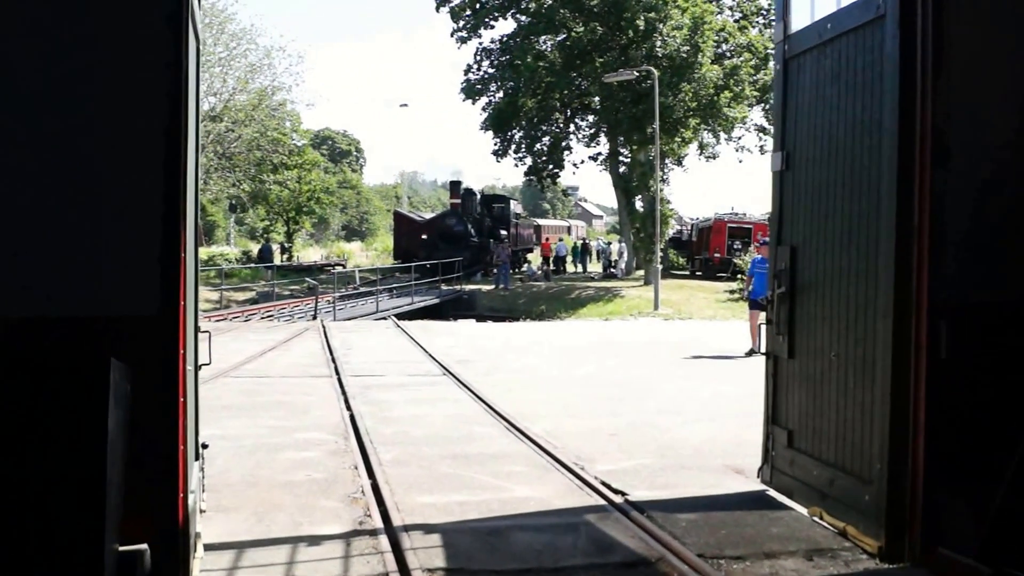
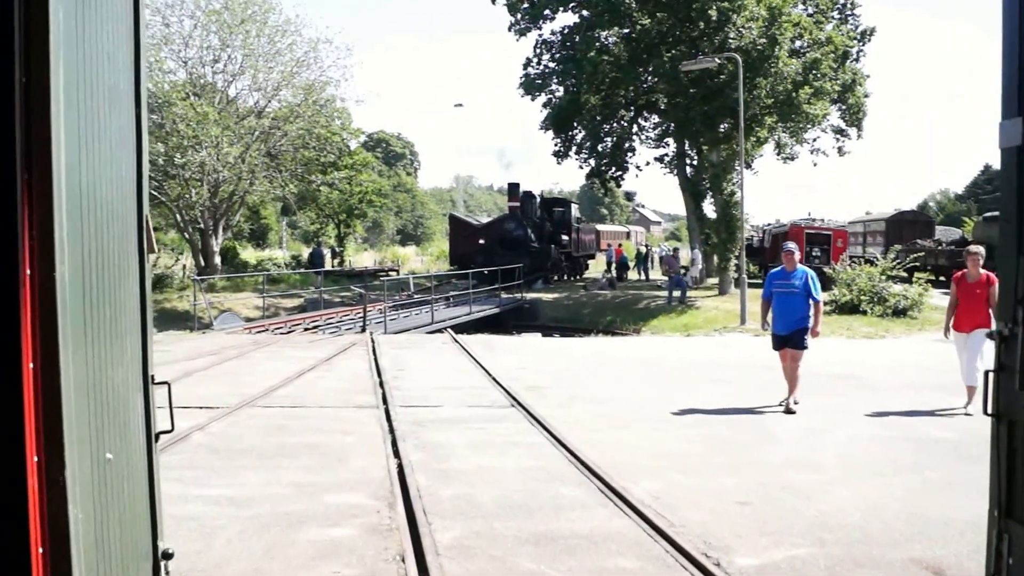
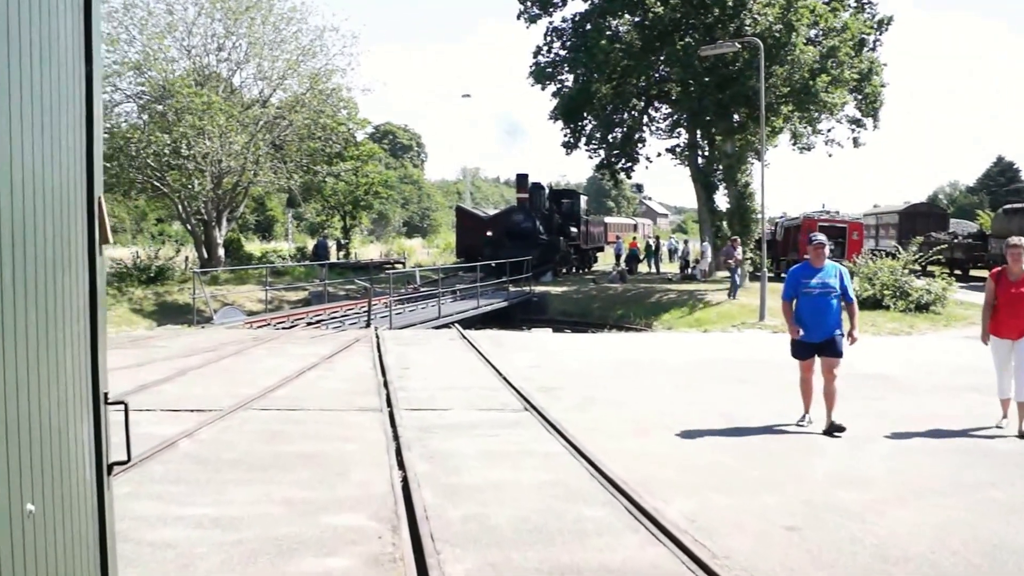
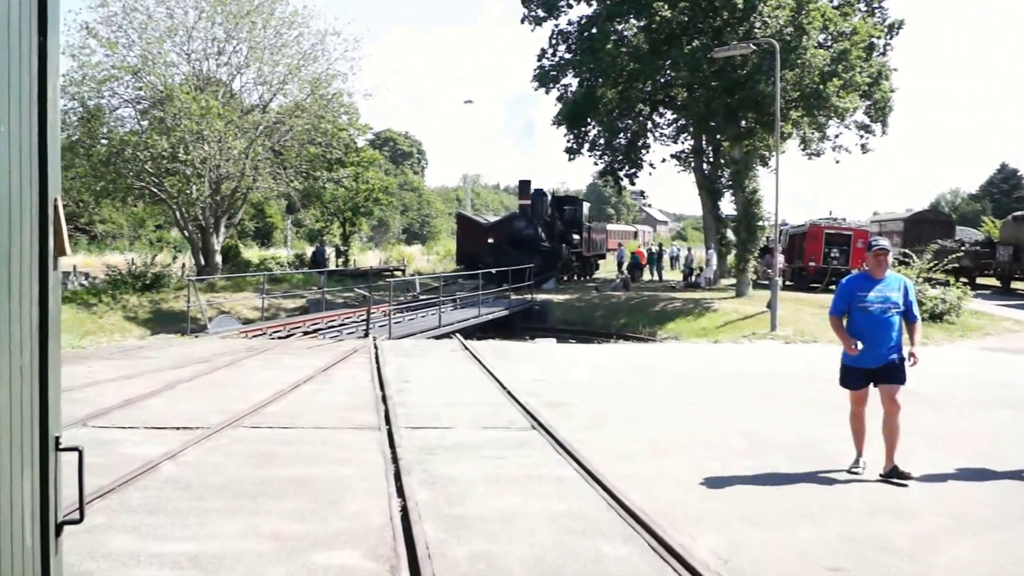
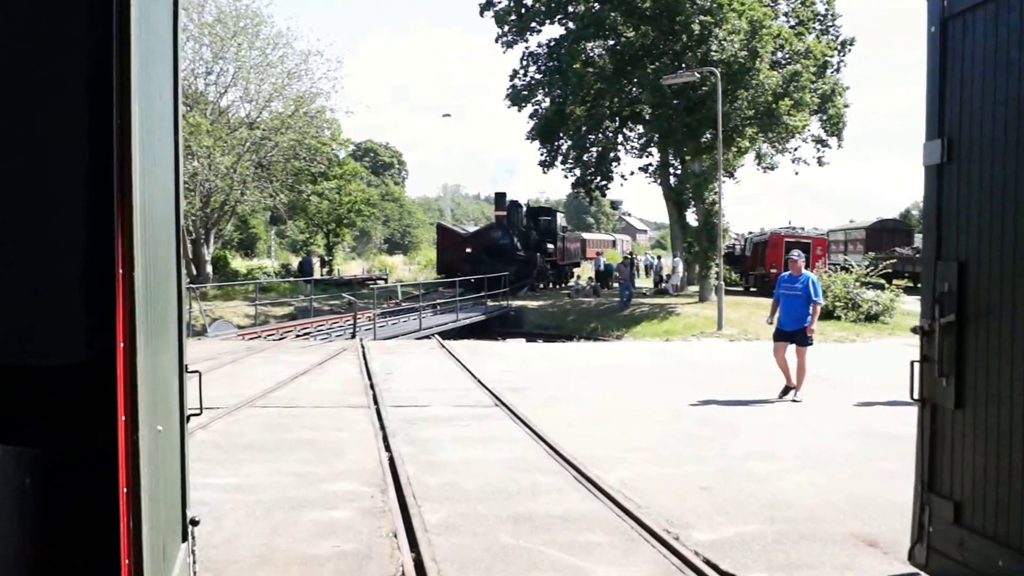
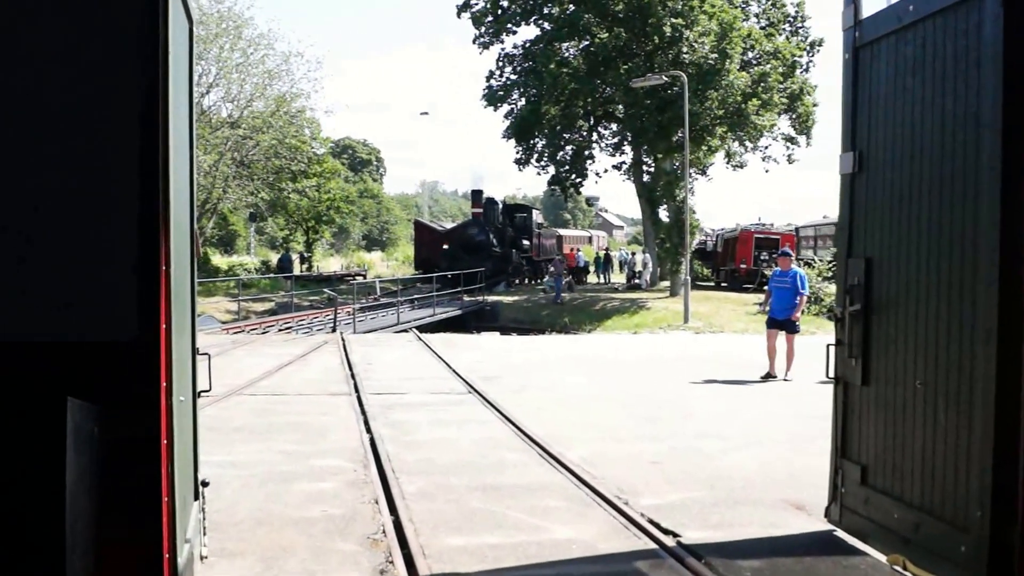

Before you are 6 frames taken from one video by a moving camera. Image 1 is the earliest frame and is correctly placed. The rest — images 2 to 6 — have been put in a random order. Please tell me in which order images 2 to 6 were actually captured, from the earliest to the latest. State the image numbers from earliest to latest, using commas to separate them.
6, 5, 2, 3, 4
